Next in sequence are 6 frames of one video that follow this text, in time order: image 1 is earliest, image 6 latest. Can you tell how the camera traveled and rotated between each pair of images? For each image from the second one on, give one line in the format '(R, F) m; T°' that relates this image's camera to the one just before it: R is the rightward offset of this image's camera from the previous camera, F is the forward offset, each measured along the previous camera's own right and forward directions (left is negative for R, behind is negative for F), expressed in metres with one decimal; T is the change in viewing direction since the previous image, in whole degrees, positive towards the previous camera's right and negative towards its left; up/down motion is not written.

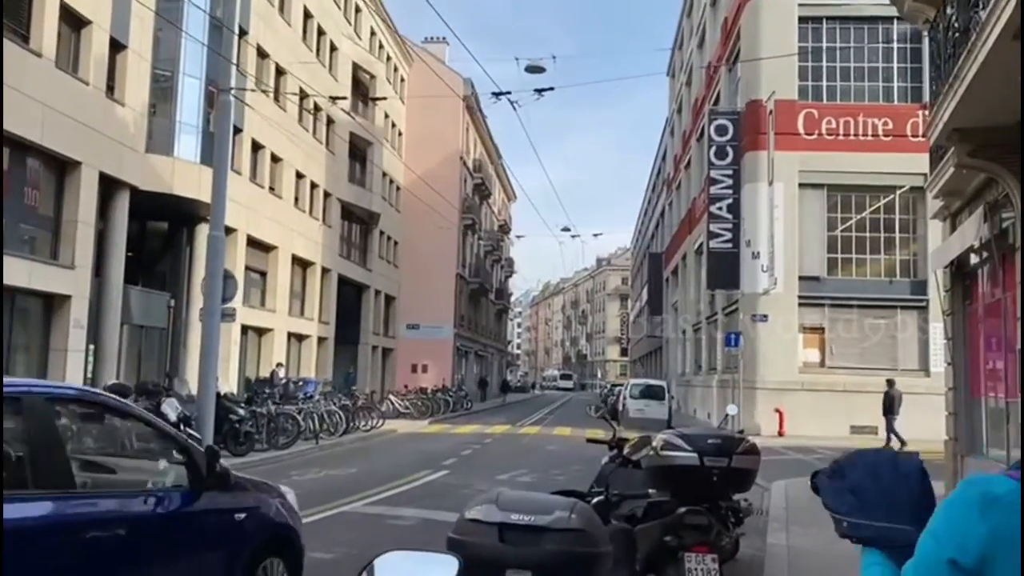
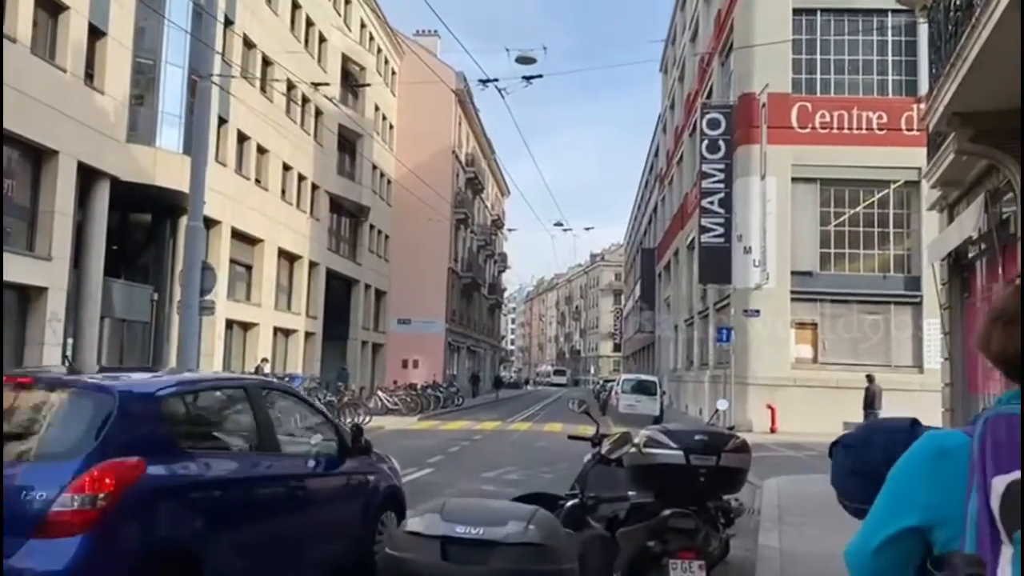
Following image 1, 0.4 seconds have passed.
(+0.1, +0.4) m; 0°
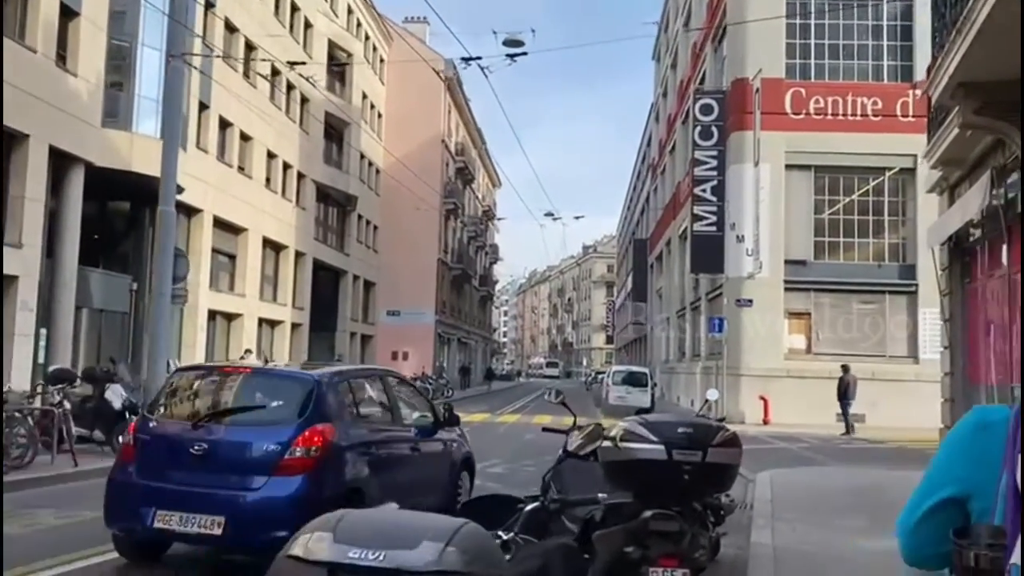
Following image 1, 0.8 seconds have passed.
(+0.1, +0.5) m; 0°
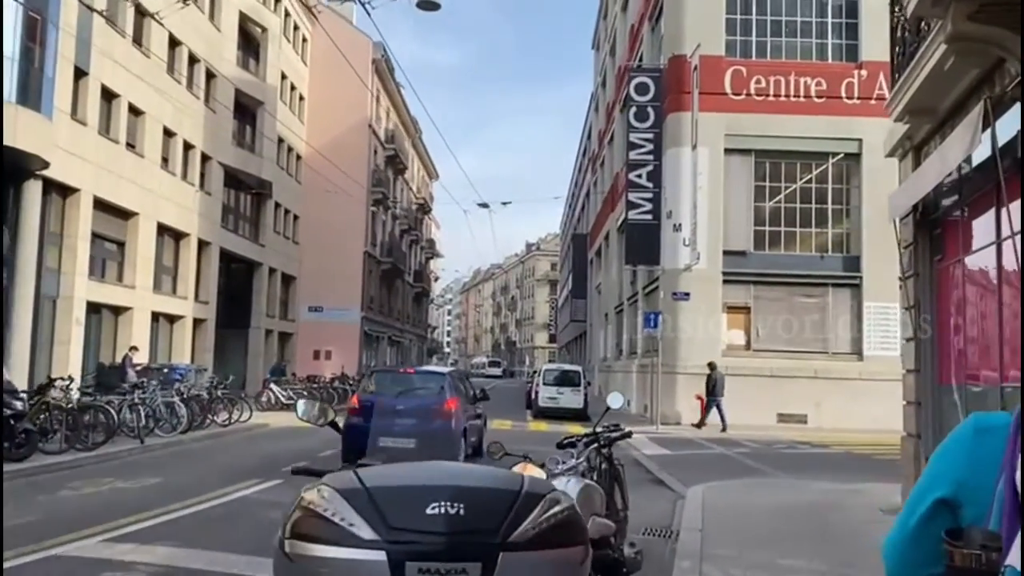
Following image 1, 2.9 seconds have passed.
(+0.7, +2.1) m; +3°
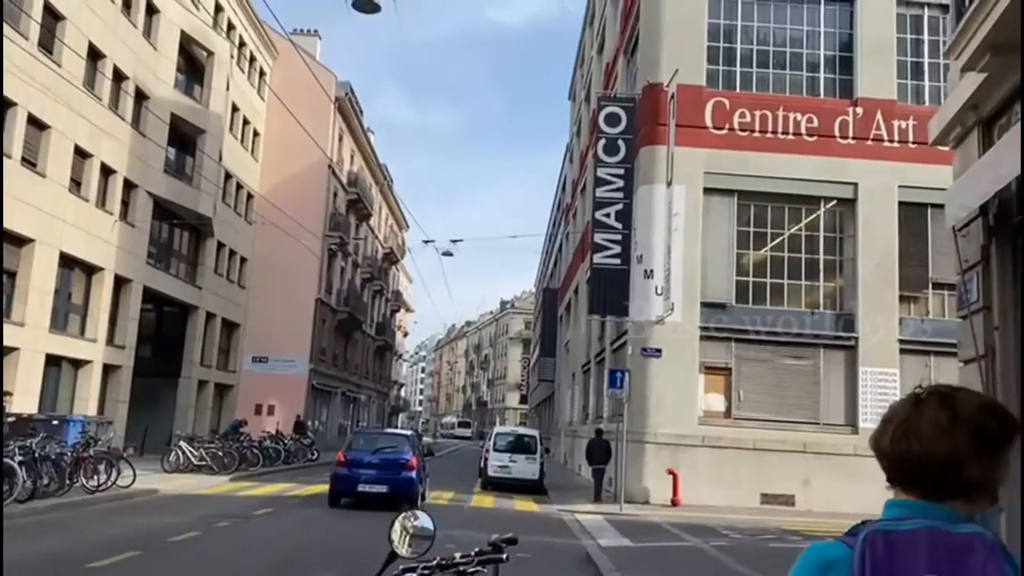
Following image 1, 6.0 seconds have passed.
(+0.7, +3.1) m; +1°
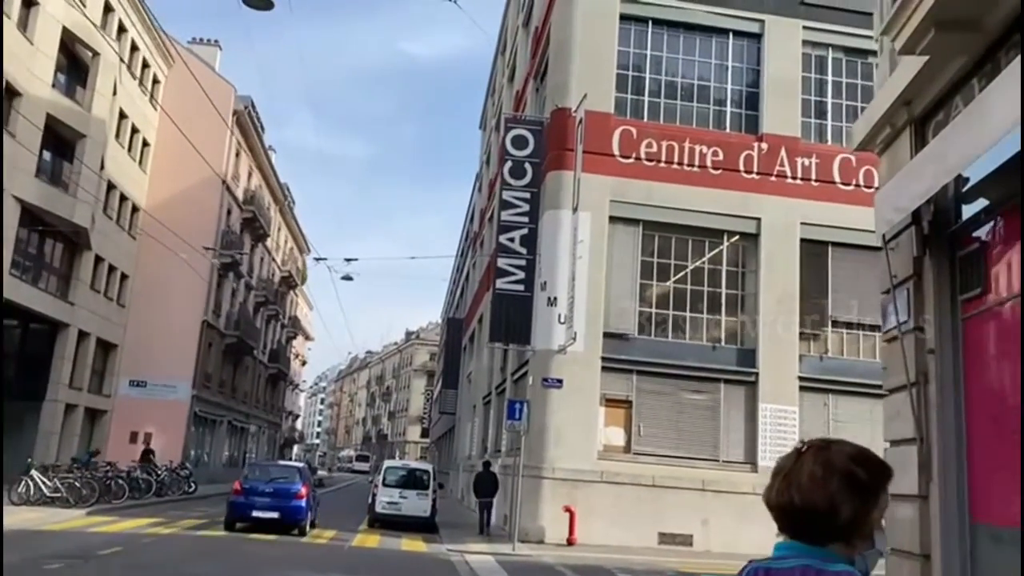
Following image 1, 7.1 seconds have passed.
(+0.2, +1.0) m; +6°
